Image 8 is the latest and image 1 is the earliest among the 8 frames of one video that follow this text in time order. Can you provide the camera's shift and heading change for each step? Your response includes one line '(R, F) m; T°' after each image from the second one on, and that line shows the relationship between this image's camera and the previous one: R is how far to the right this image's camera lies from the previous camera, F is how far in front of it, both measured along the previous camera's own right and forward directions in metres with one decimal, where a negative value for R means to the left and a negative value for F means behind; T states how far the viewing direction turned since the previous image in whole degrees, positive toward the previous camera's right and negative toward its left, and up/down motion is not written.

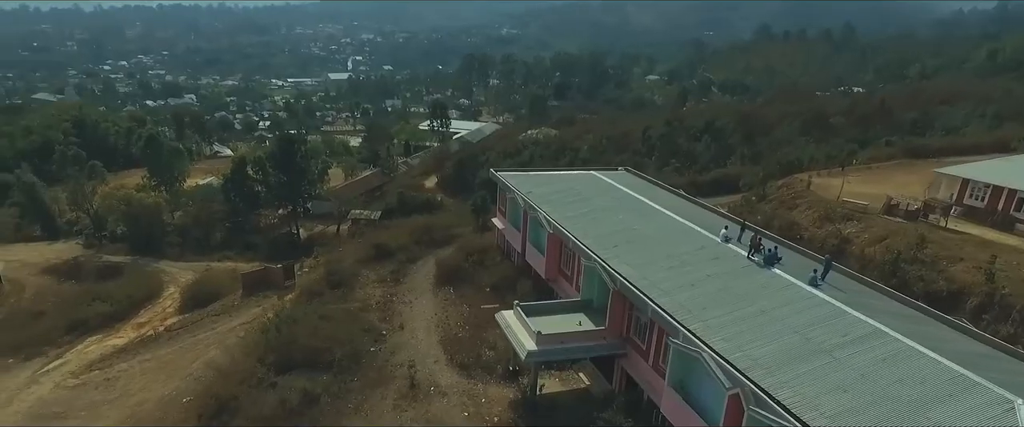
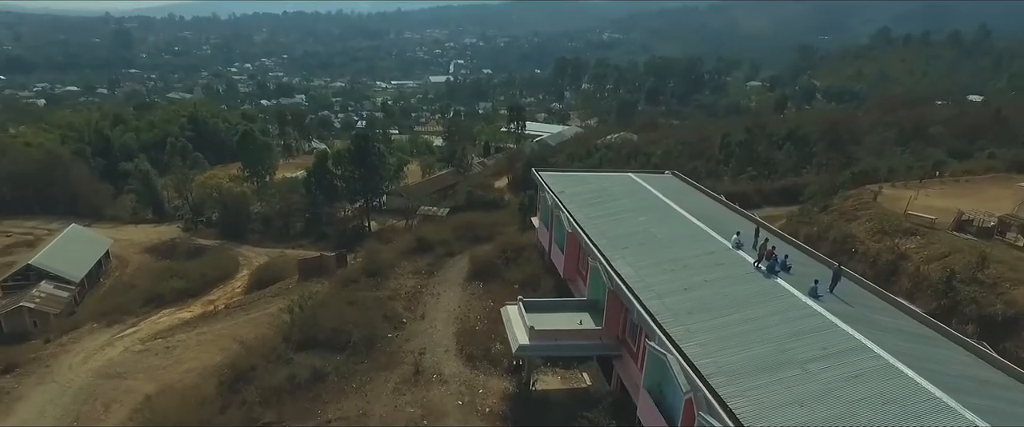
(+1.7, 0.0) m; -9°
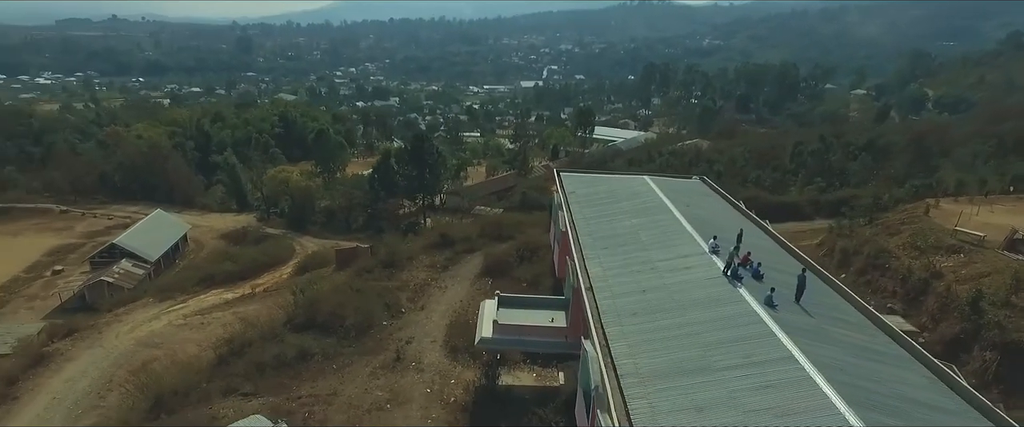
(+2.2, 0.0) m; -8°
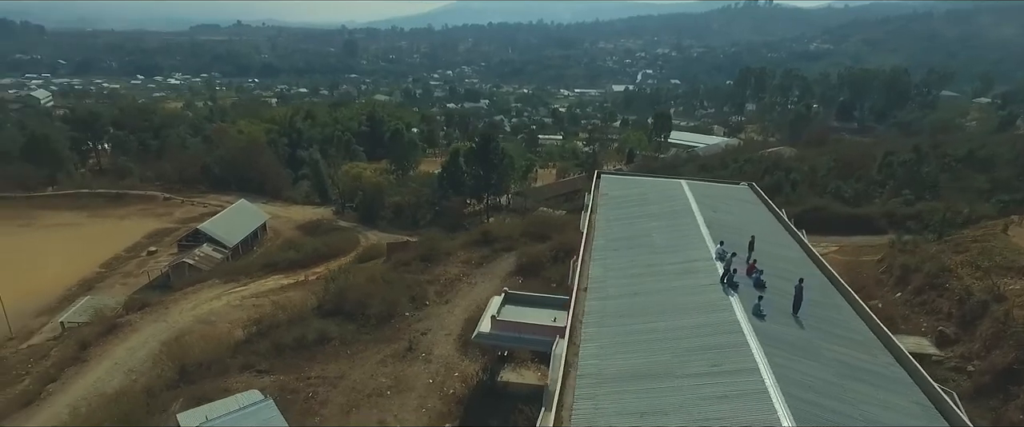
(+1.6, +0.1) m; -8°
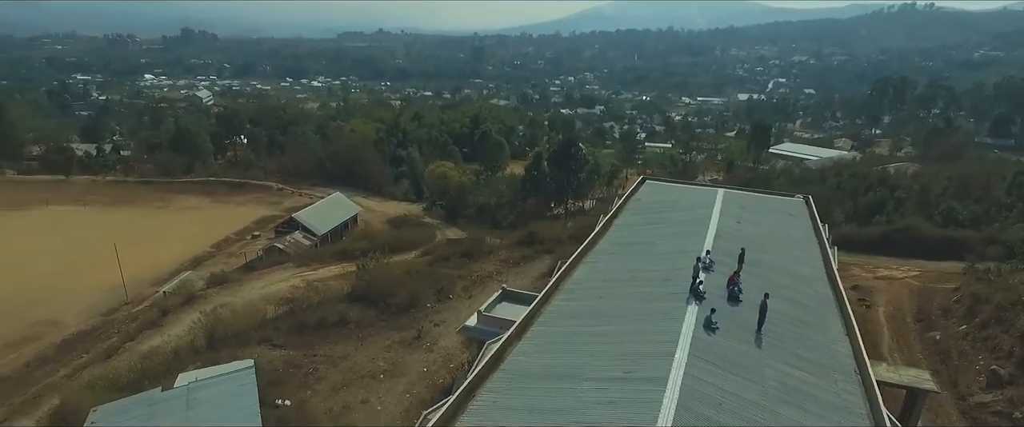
(+2.3, +0.1) m; -11°
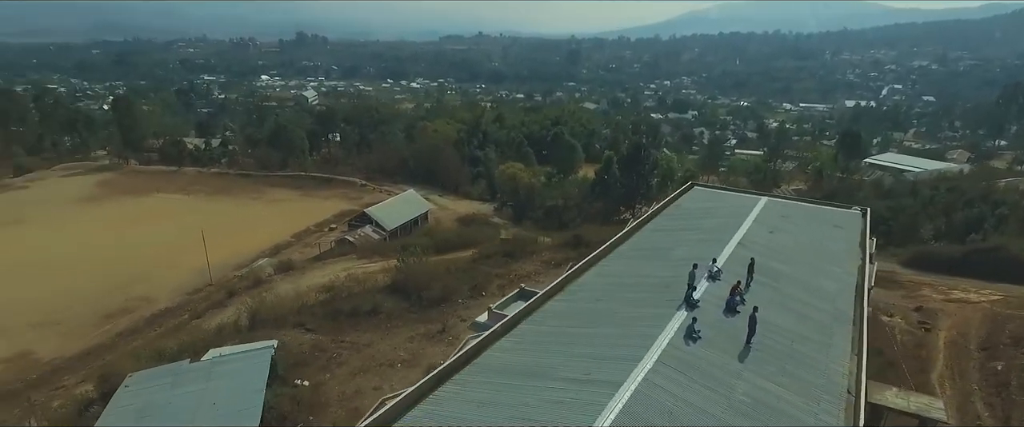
(+1.4, 0.0) m; -8°
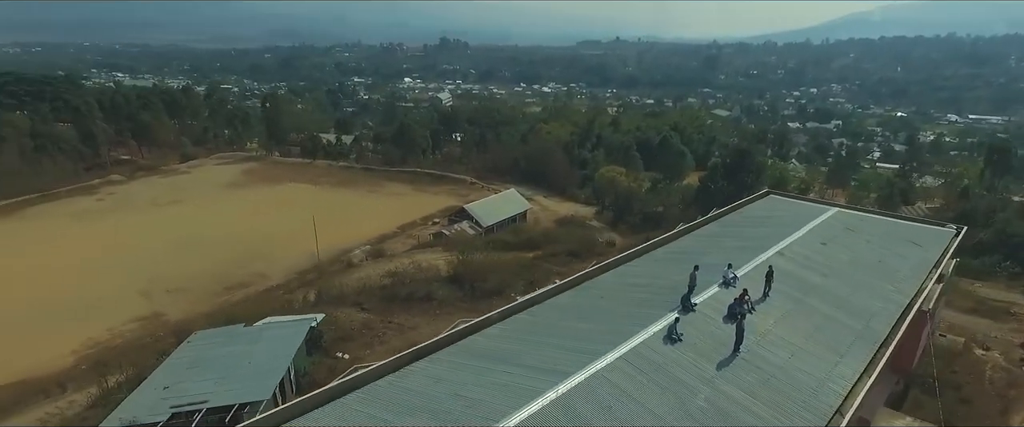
(+1.8, 0.0) m; -12°
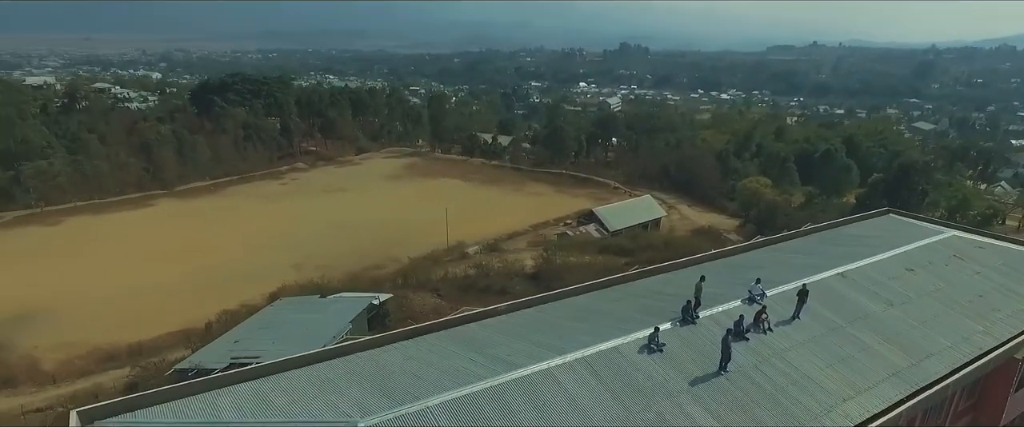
(+2.2, +0.2) m; -15°
